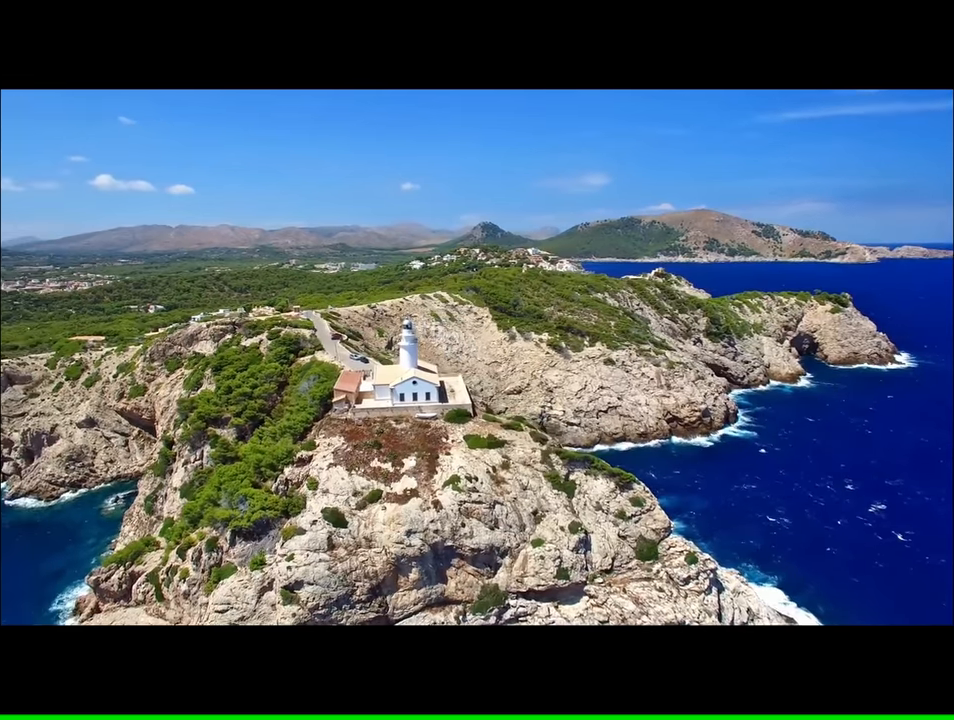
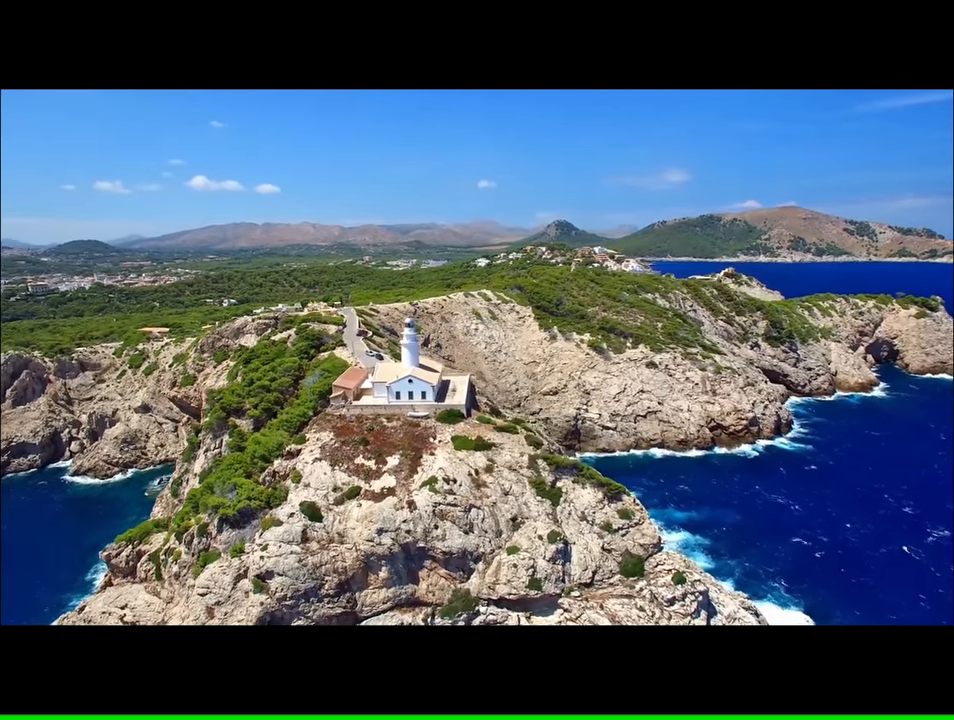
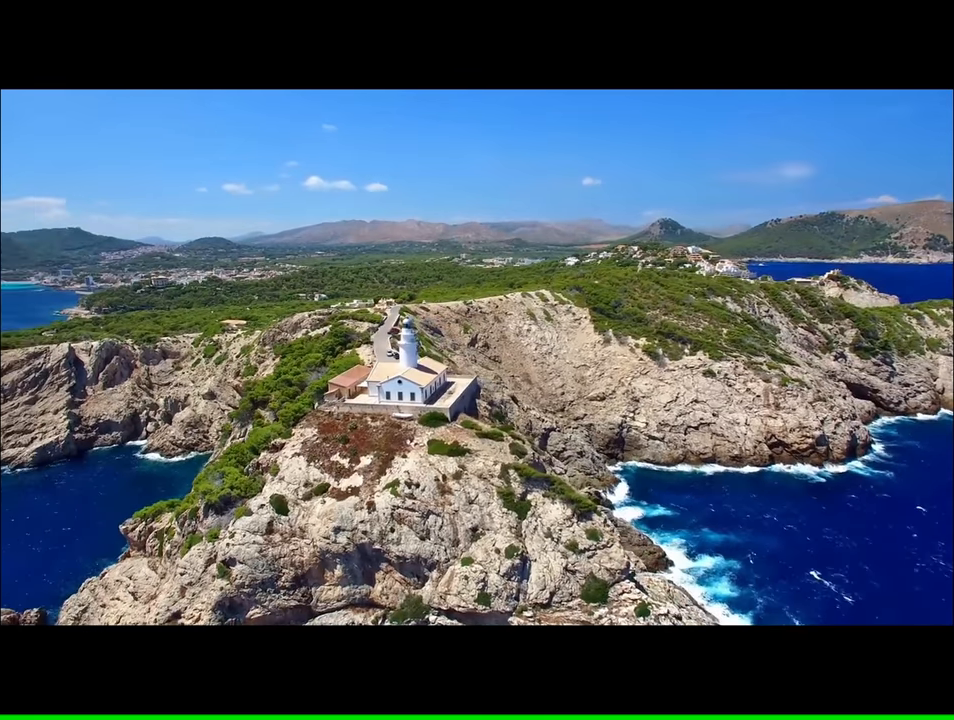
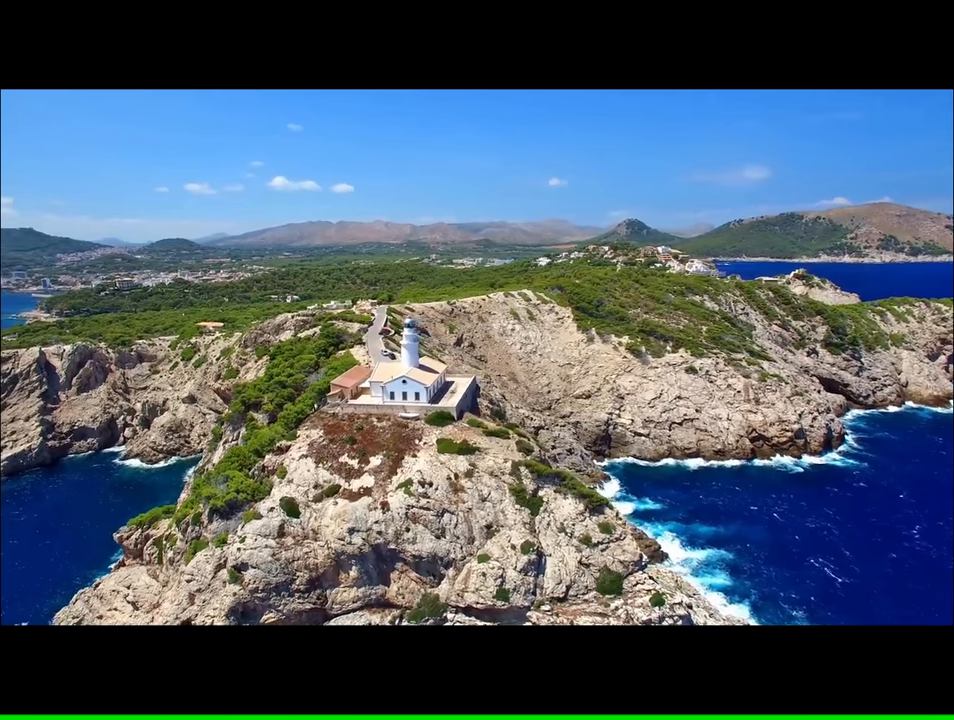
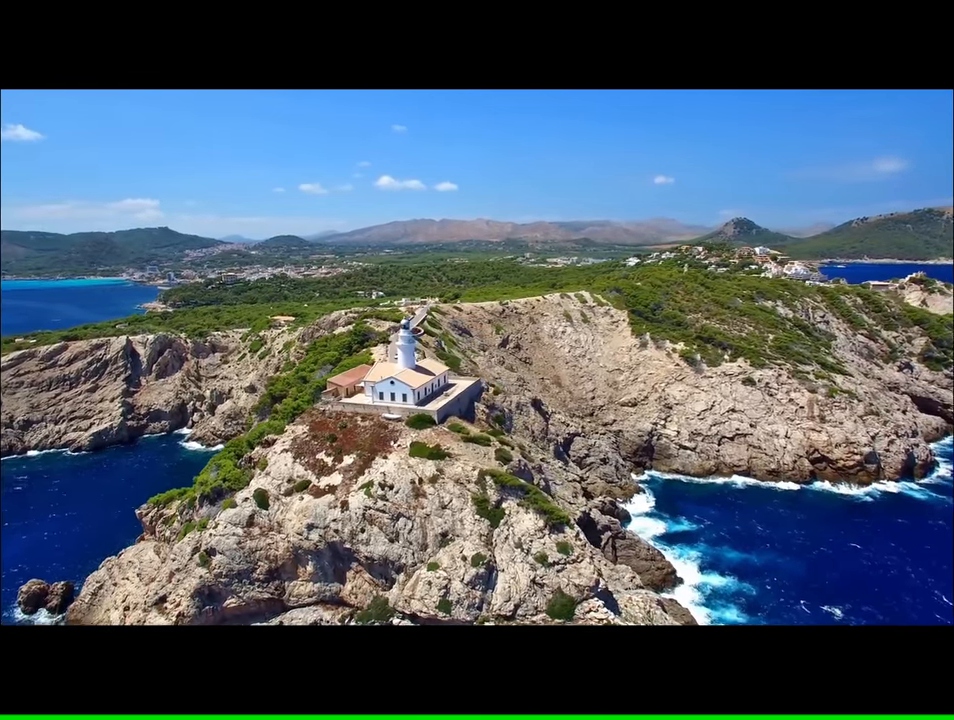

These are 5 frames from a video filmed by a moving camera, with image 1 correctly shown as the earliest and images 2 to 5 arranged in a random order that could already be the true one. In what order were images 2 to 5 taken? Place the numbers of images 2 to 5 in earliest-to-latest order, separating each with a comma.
2, 4, 3, 5
